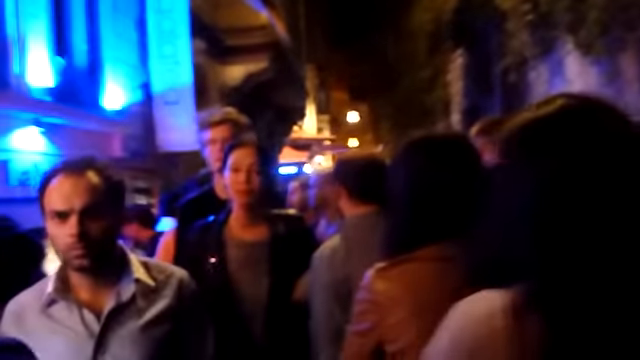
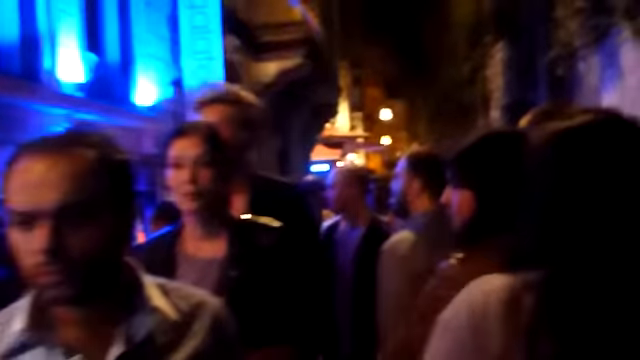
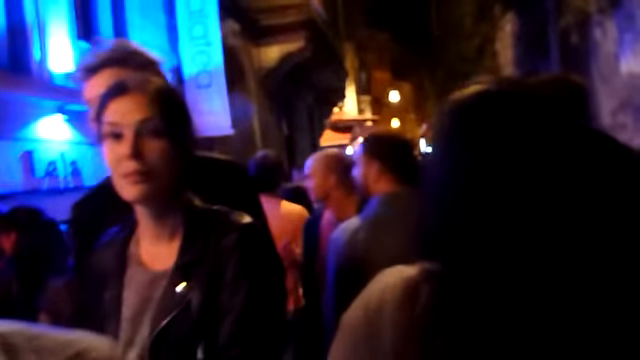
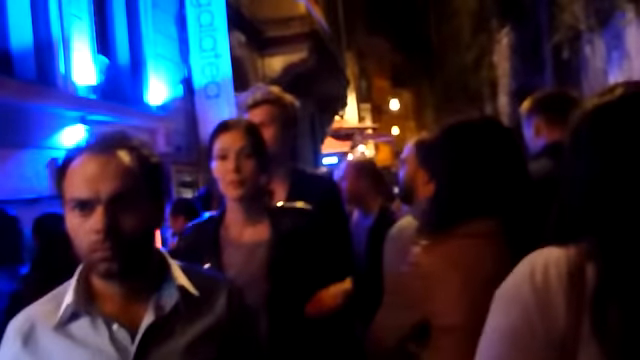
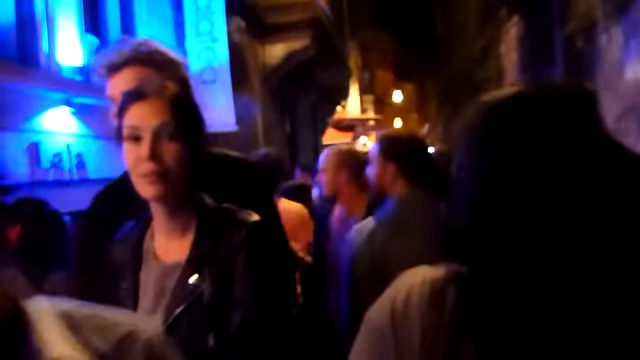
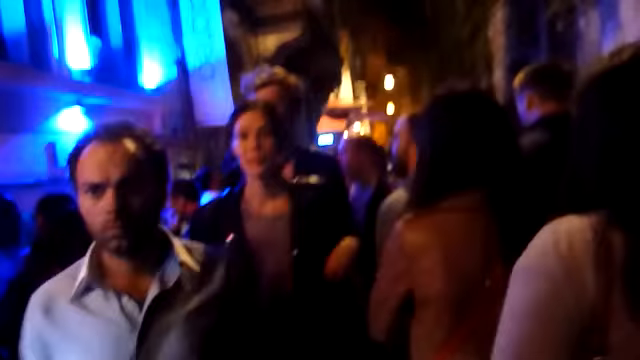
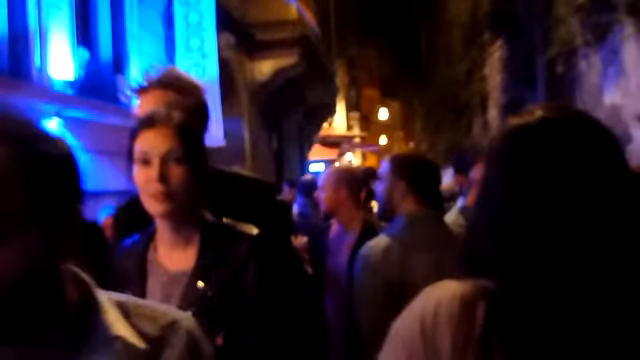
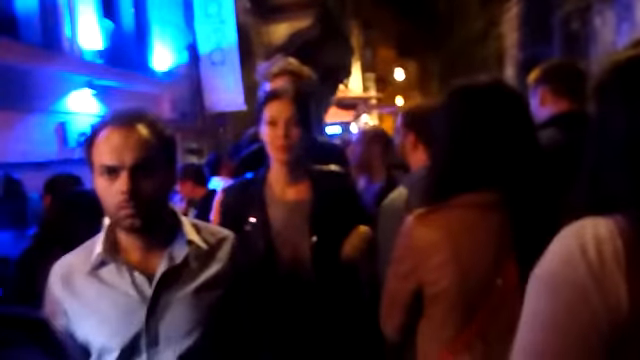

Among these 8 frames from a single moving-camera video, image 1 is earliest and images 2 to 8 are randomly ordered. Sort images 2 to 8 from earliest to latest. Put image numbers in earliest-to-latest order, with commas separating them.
8, 6, 4, 2, 7, 5, 3
